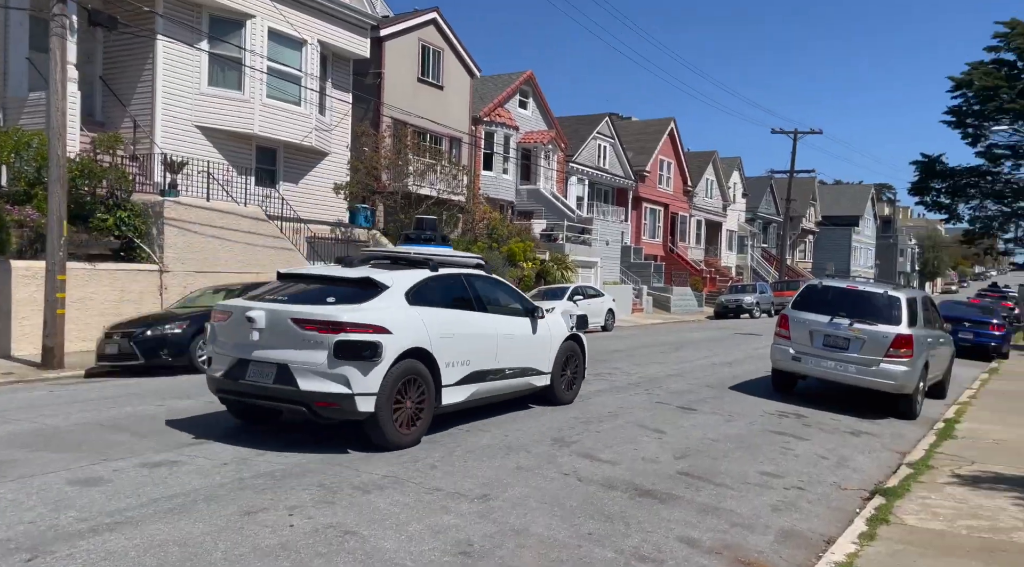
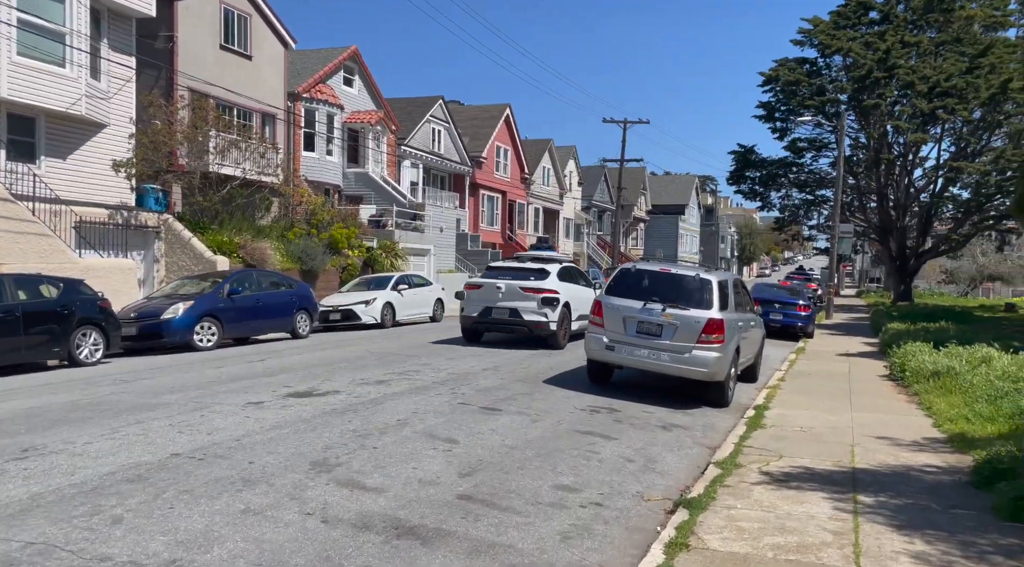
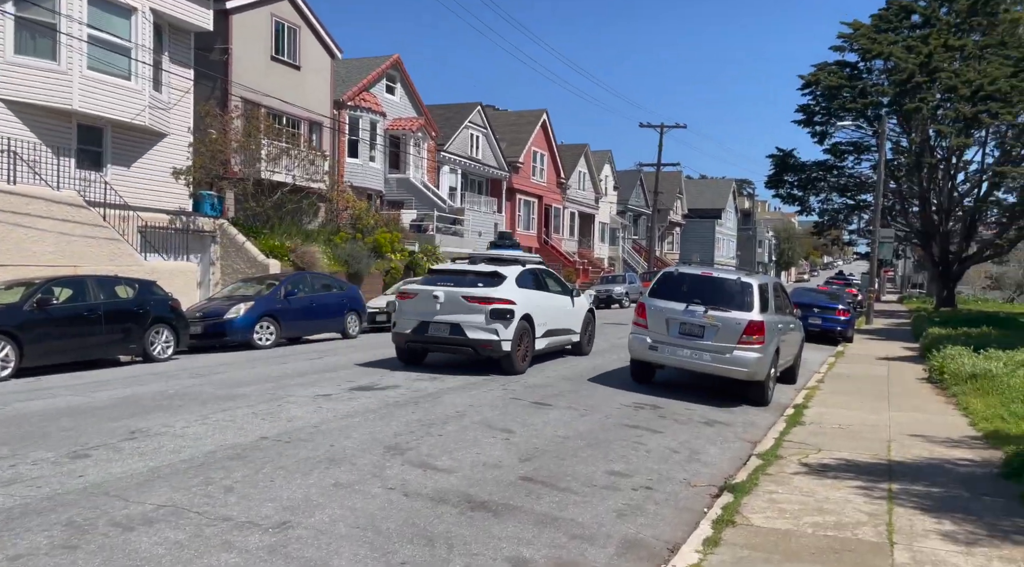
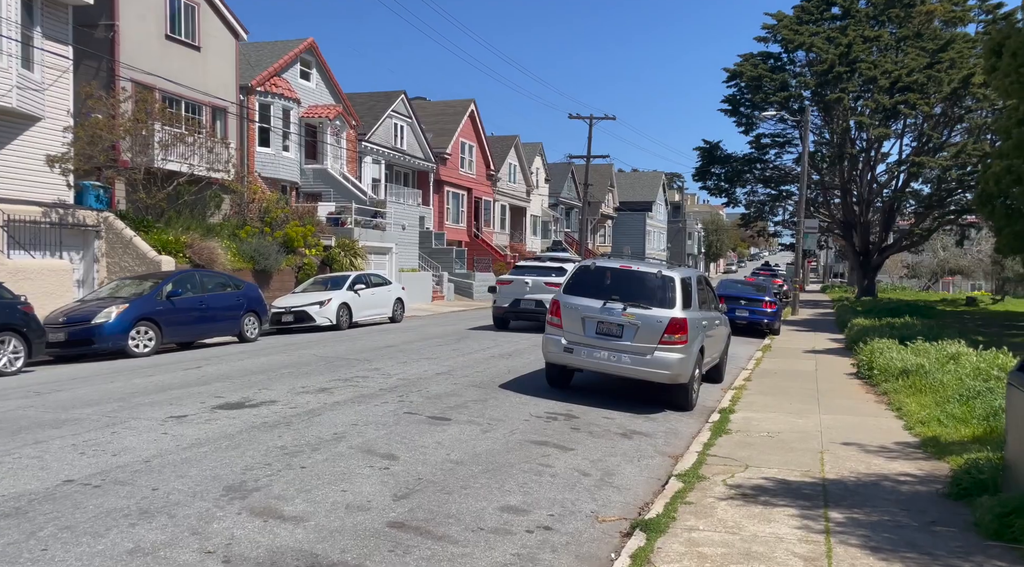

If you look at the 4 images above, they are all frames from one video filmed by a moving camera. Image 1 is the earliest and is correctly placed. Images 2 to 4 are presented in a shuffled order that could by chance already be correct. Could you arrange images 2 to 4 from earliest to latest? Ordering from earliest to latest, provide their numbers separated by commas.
3, 2, 4
